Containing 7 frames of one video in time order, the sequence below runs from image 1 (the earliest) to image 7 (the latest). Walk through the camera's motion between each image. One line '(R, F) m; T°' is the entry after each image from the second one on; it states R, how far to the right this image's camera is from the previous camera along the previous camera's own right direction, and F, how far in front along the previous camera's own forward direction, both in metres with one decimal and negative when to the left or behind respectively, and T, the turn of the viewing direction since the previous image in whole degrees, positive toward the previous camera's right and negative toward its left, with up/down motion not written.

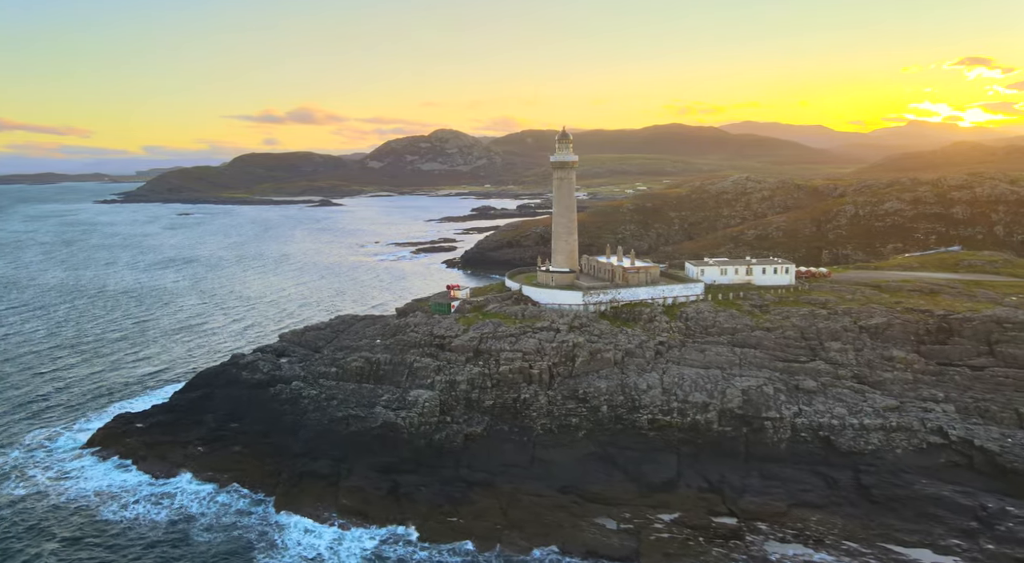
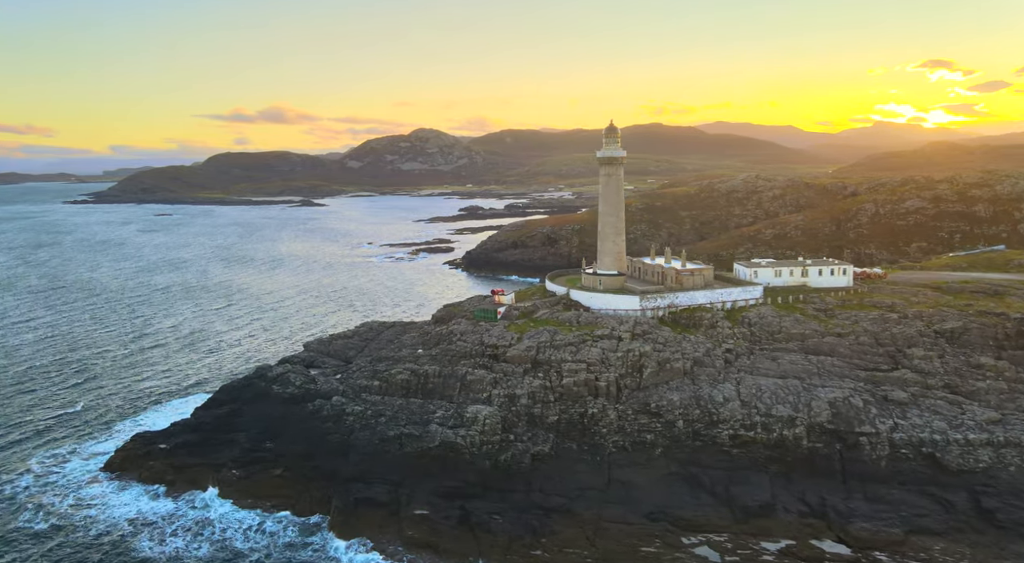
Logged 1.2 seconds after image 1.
(-4.7, +3.4) m; +2°
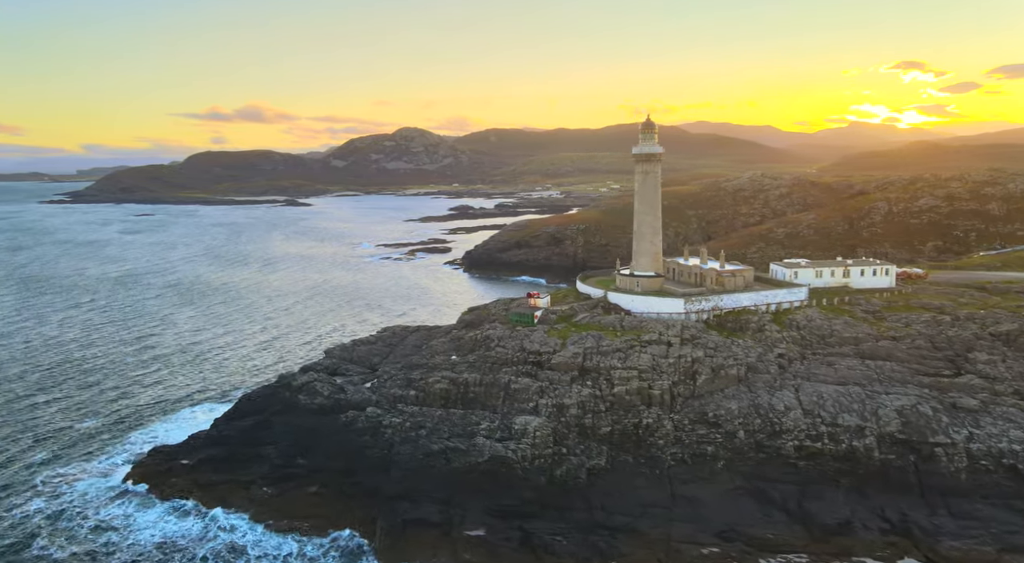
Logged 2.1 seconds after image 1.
(-3.4, +2.3) m; +1°
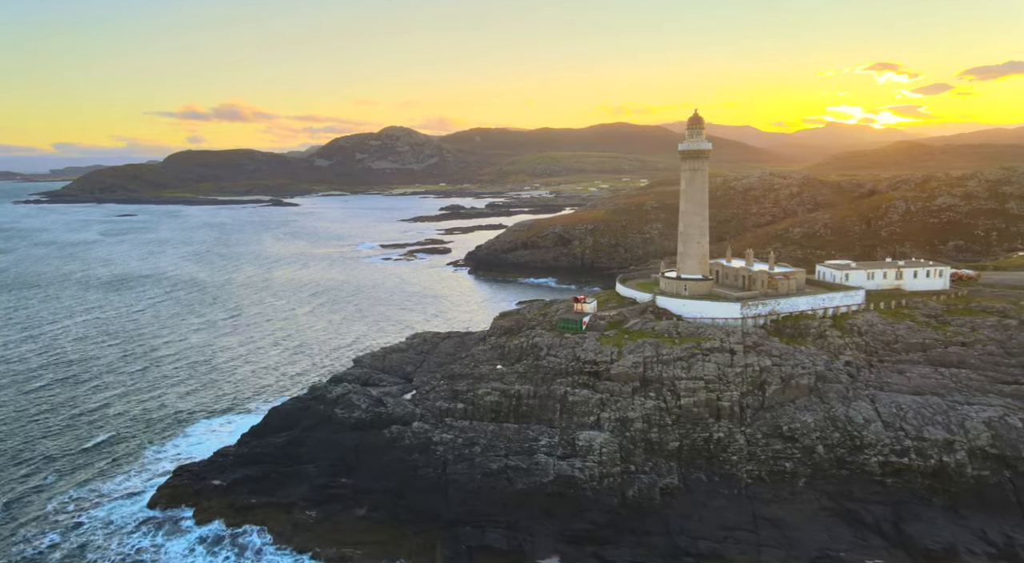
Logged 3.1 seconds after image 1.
(-3.7, +2.6) m; +1°
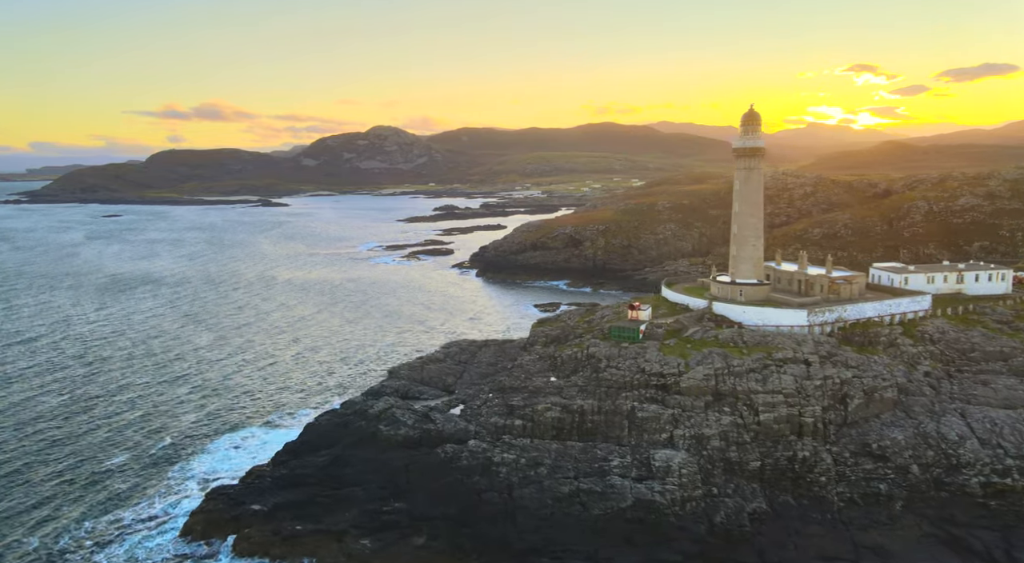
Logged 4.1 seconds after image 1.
(-3.7, +2.7) m; +1°
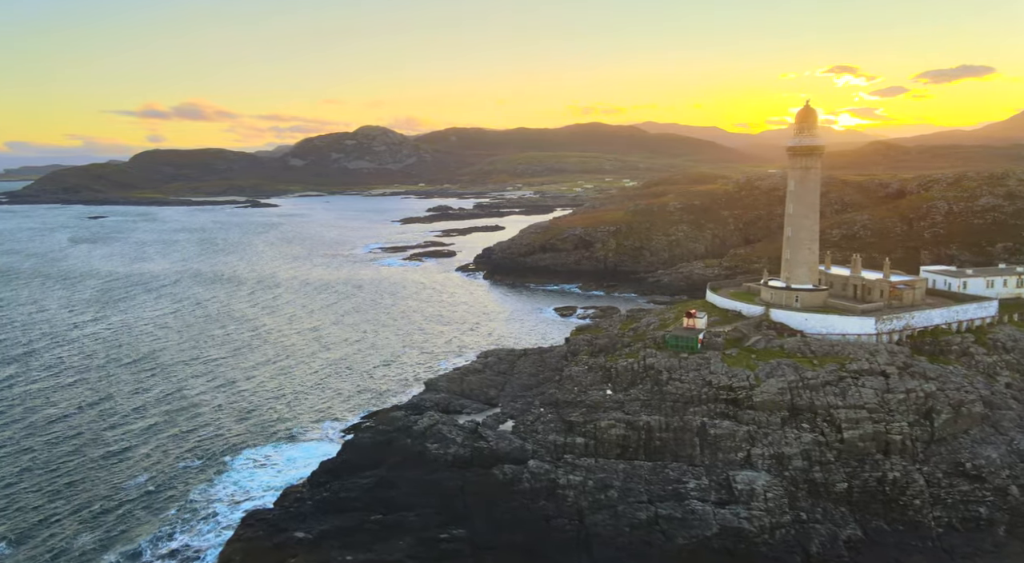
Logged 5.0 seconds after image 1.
(-3.4, +2.5) m; +1°
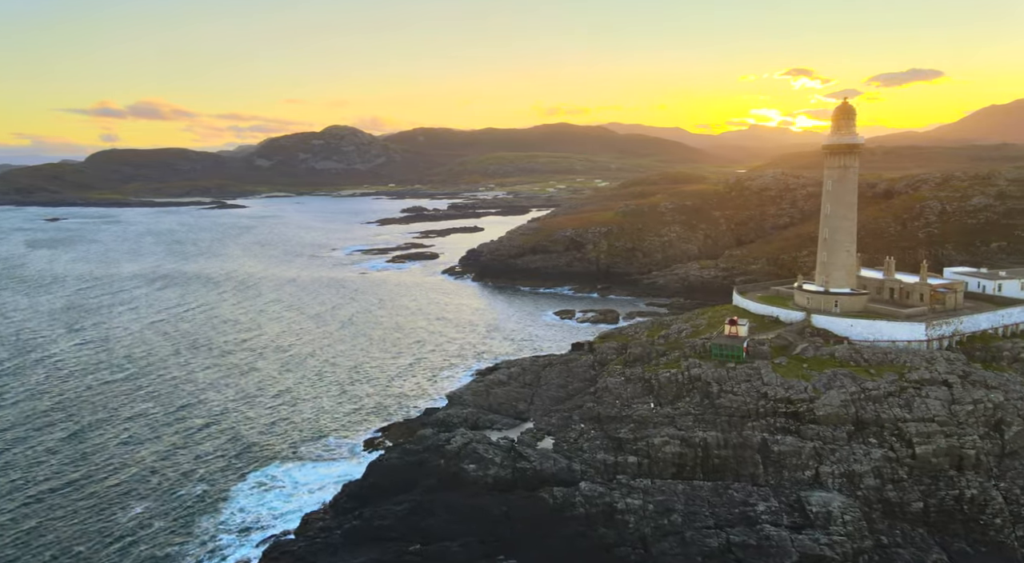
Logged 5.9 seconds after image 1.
(-3.3, +2.5) m; +2°
